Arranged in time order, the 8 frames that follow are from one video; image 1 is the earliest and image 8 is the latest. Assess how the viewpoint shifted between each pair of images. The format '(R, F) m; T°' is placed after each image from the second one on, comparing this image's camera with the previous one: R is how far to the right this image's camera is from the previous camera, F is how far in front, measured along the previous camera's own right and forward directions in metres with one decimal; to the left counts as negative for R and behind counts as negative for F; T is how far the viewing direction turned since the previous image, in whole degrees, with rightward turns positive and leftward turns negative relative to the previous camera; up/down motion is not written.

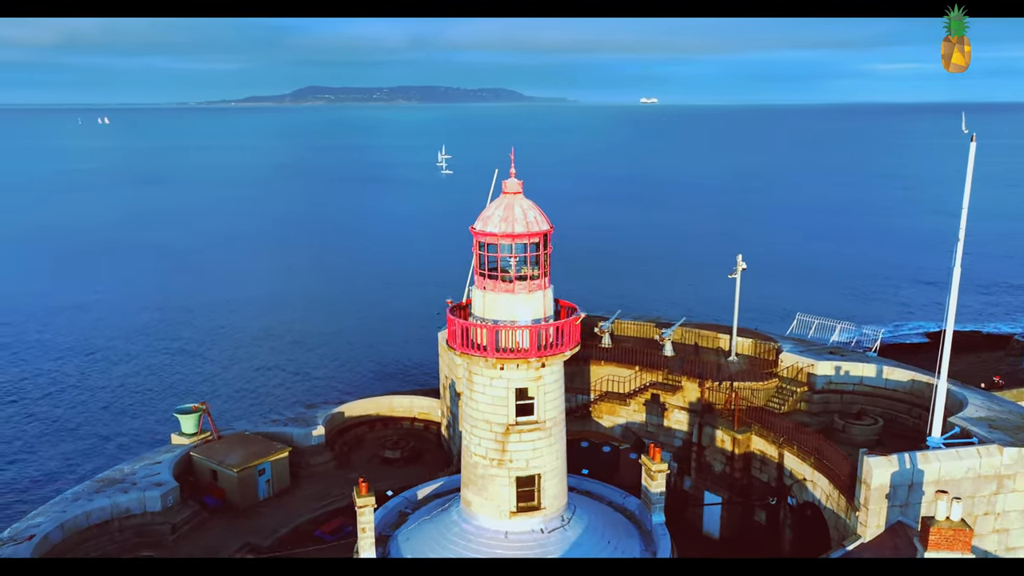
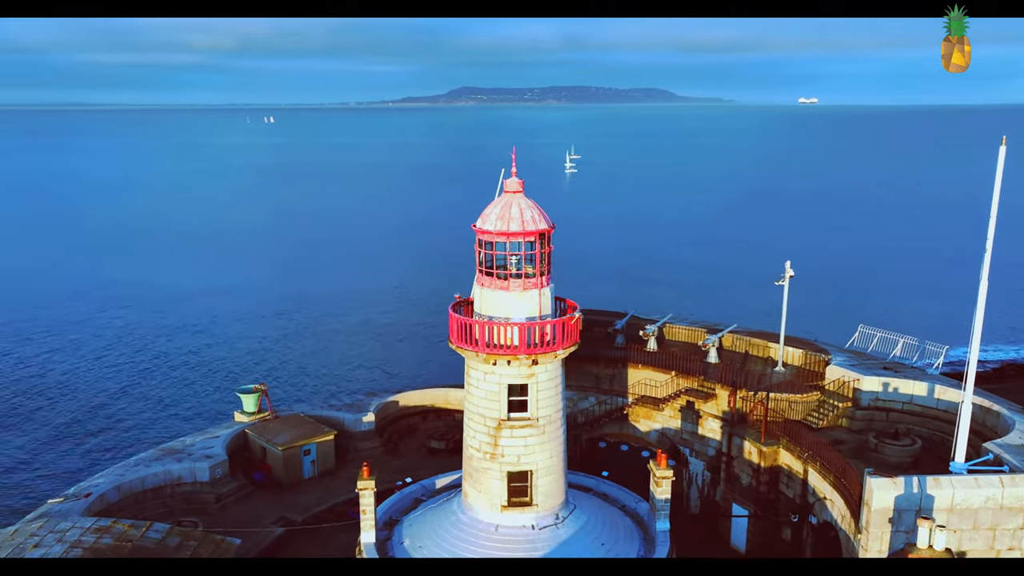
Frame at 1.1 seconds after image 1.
(+3.2, 0.0) m; -9°
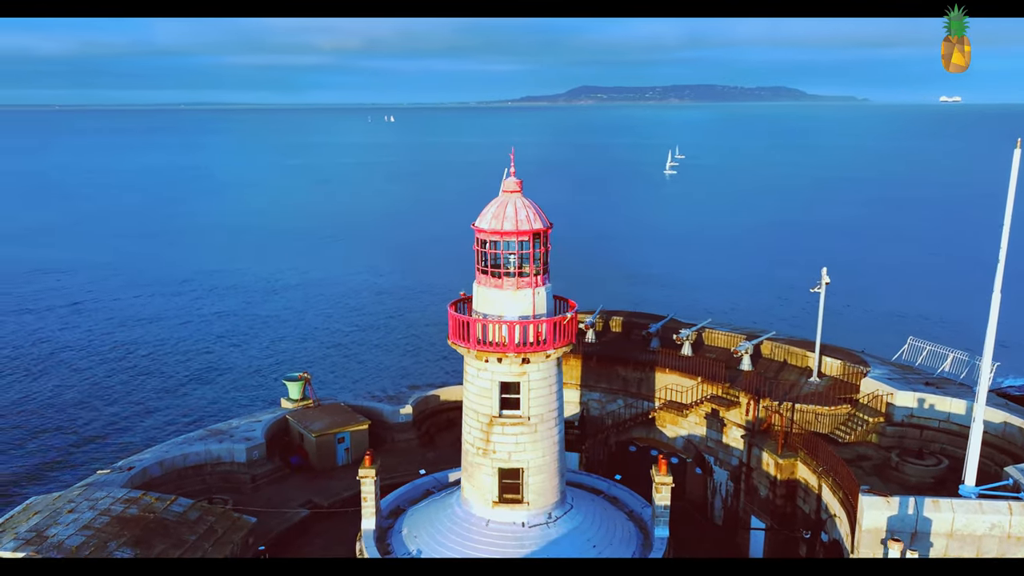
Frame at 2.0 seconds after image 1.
(+2.6, 0.0) m; -7°
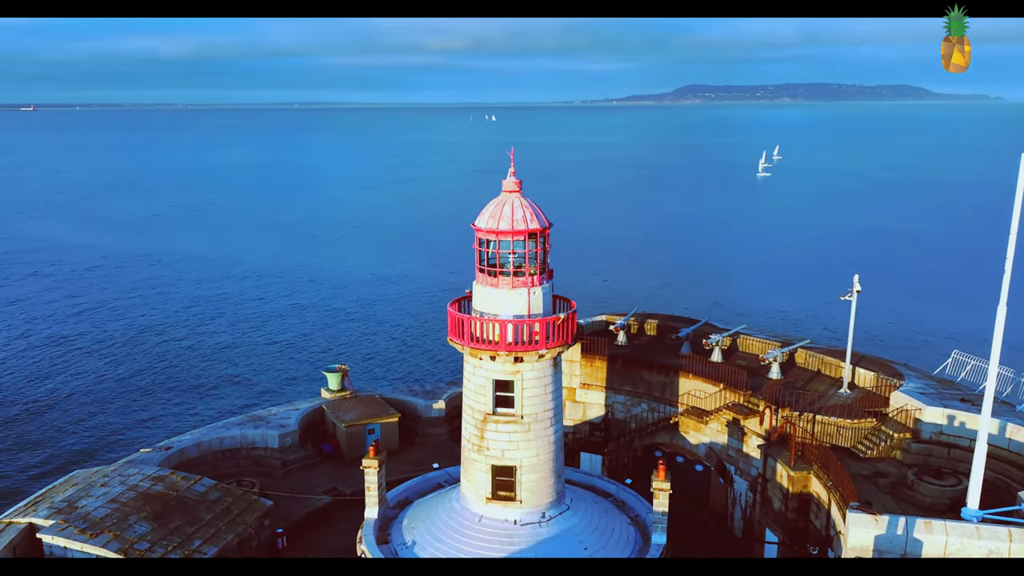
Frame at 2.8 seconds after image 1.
(+2.3, 0.0) m; -6°
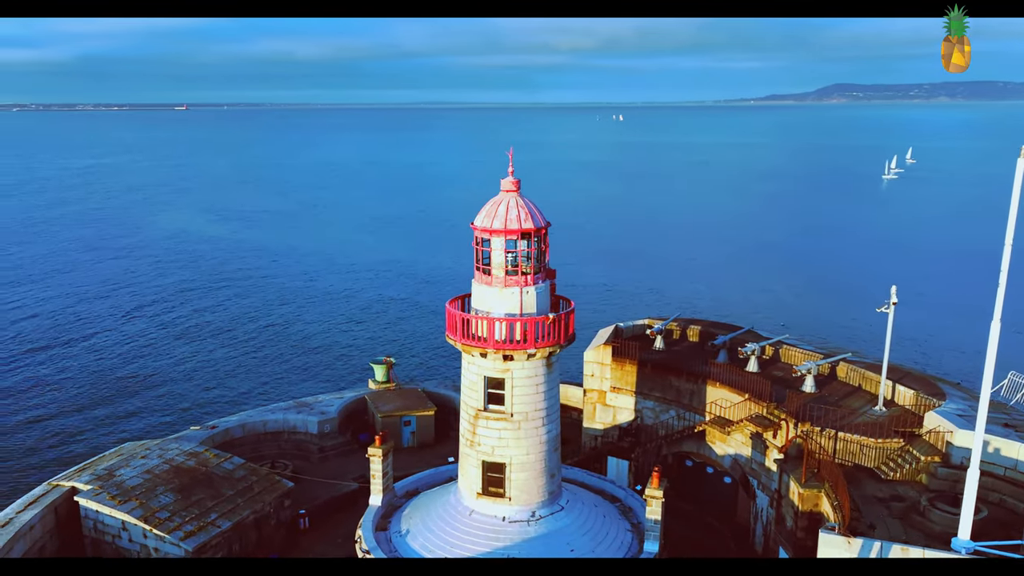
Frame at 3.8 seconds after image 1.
(+2.9, 0.0) m; -8°
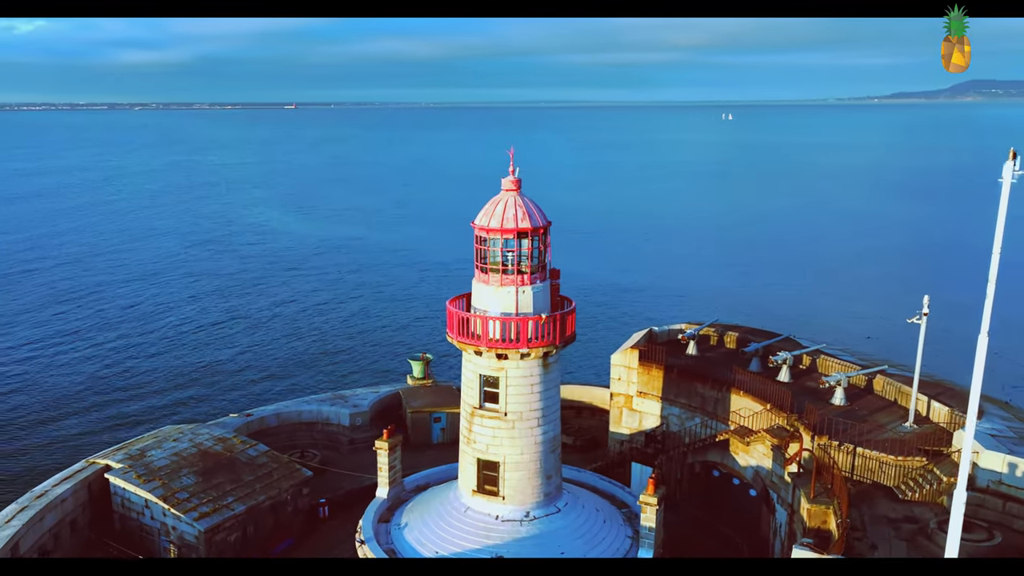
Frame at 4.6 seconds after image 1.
(+2.3, +0.1) m; -6°
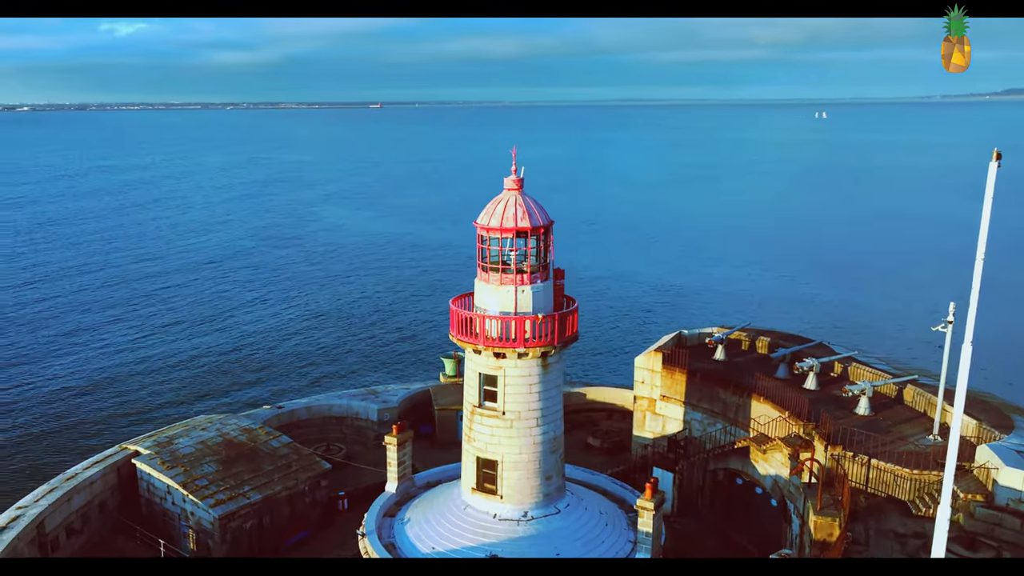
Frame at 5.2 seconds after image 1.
(+1.8, +0.1) m; -5°
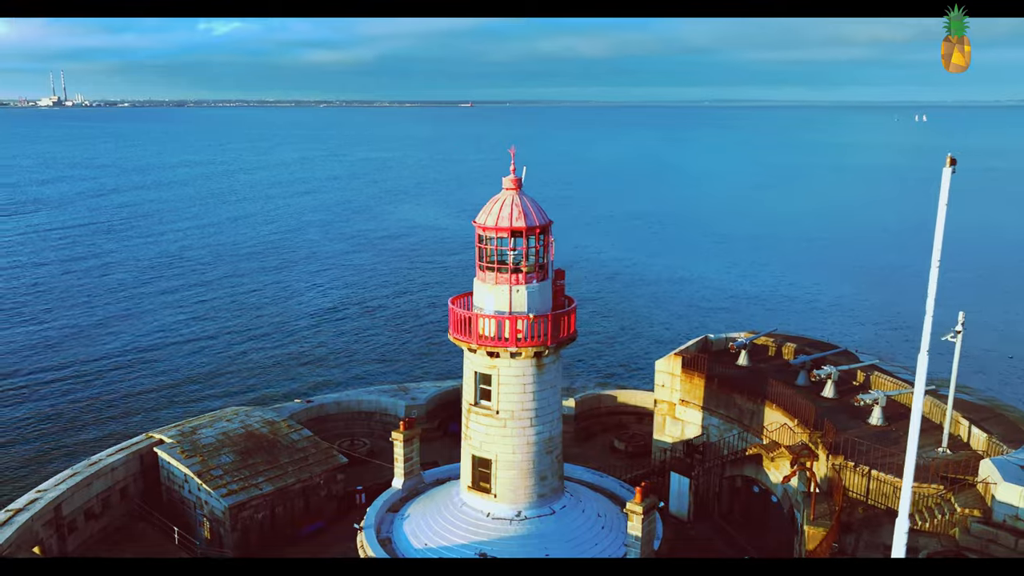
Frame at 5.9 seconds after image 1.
(+1.9, 0.0) m; -5°
